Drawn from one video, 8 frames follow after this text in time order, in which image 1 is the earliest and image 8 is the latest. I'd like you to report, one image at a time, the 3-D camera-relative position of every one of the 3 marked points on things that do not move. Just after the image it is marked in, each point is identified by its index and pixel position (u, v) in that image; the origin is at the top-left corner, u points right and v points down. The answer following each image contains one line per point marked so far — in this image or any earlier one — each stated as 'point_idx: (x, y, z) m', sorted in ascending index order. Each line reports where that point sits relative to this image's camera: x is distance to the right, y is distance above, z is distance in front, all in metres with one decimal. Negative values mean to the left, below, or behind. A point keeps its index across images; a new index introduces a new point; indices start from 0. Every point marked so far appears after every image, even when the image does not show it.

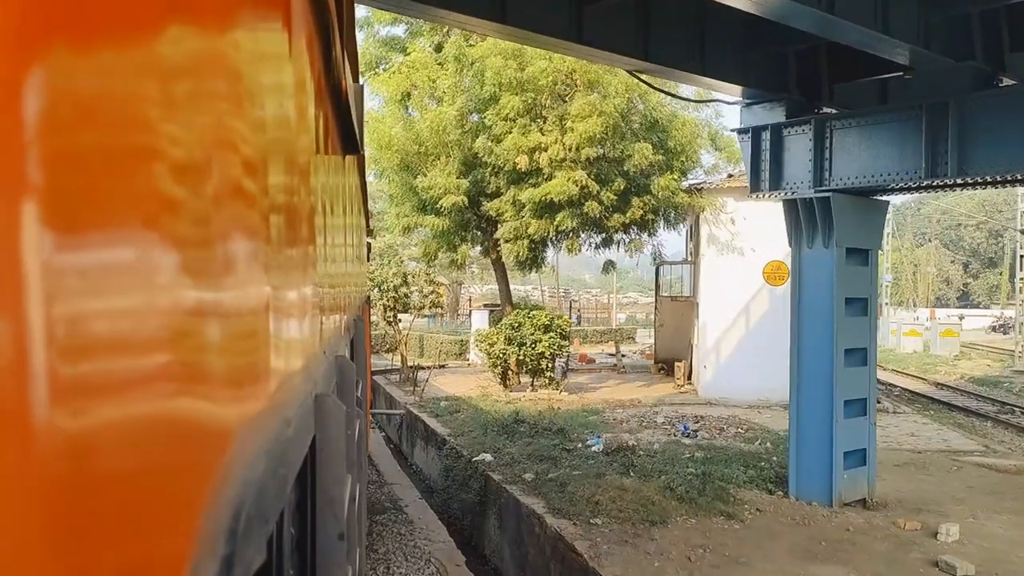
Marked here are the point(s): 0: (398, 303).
0: (-1.8, -0.3, +14.3) m
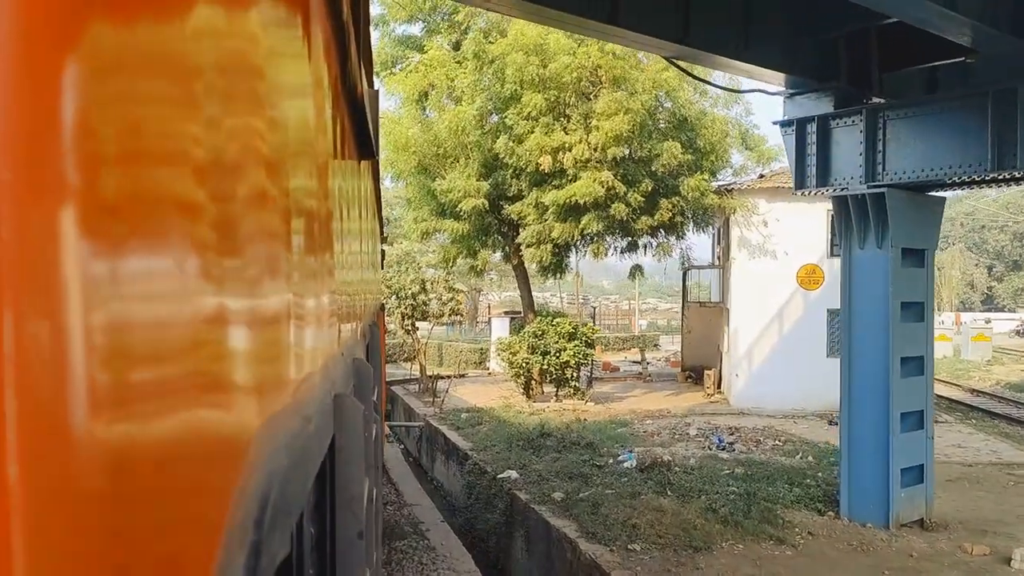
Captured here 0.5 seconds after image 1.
0: (-1.5, -0.4, +14.1) m
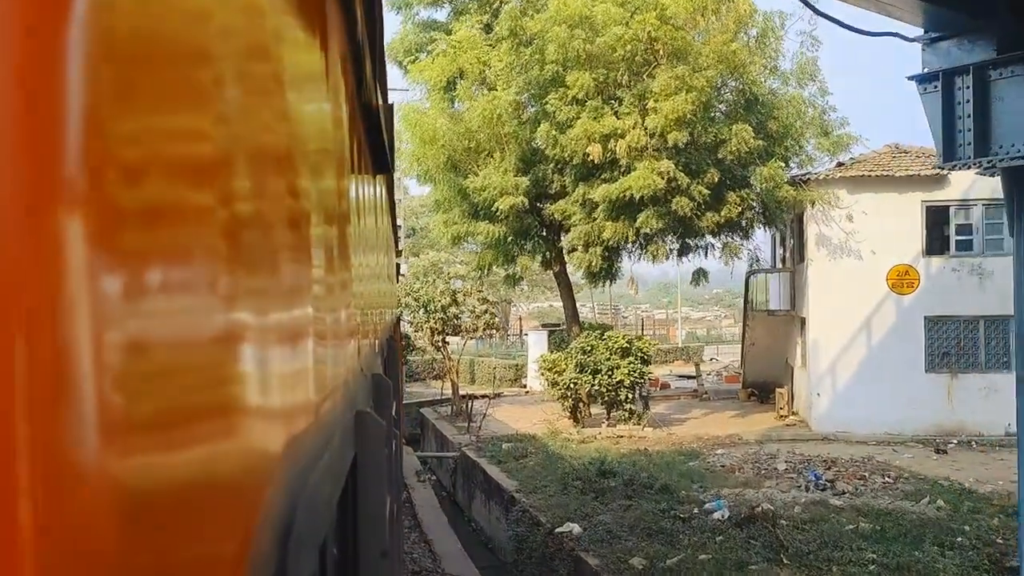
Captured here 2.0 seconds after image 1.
0: (-1.0, -0.6, +13.3) m
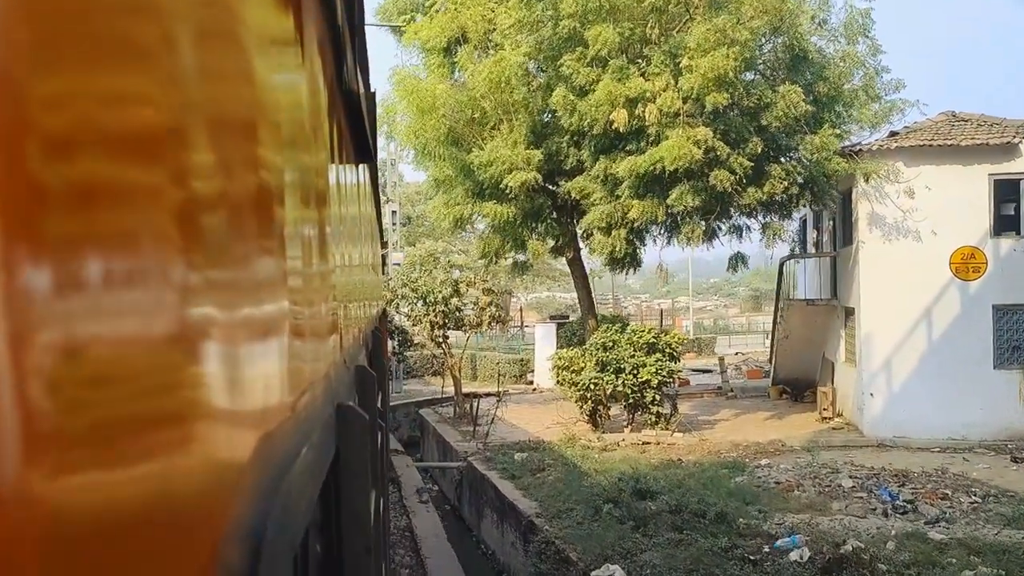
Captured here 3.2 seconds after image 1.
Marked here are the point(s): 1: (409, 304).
0: (-0.9, -0.4, +12.7) m
1: (-1.5, -0.2, +12.9) m
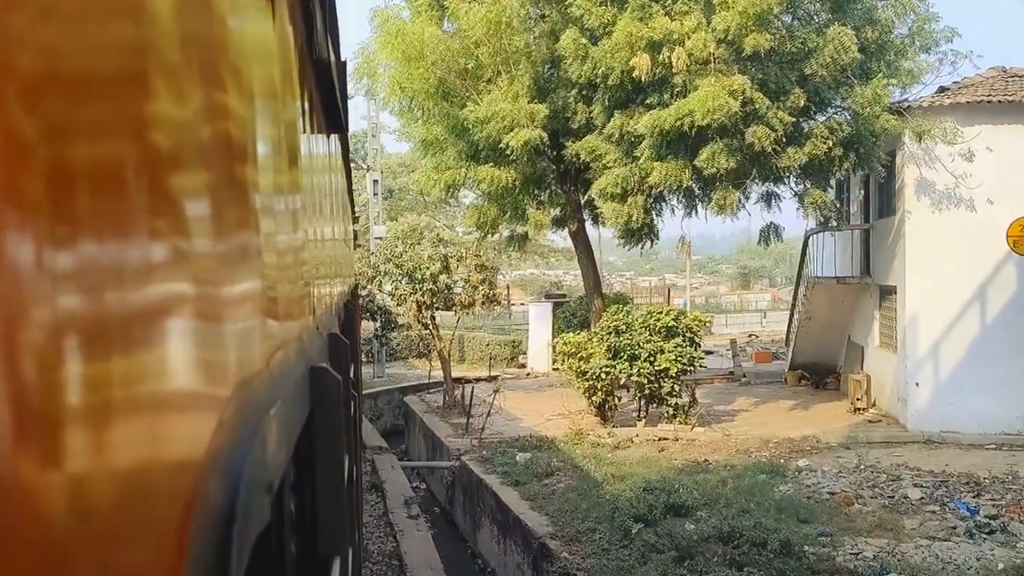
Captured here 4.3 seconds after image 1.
0: (-1.1, -0.1, +12.2) m
1: (-1.7, +0.1, +12.3) m
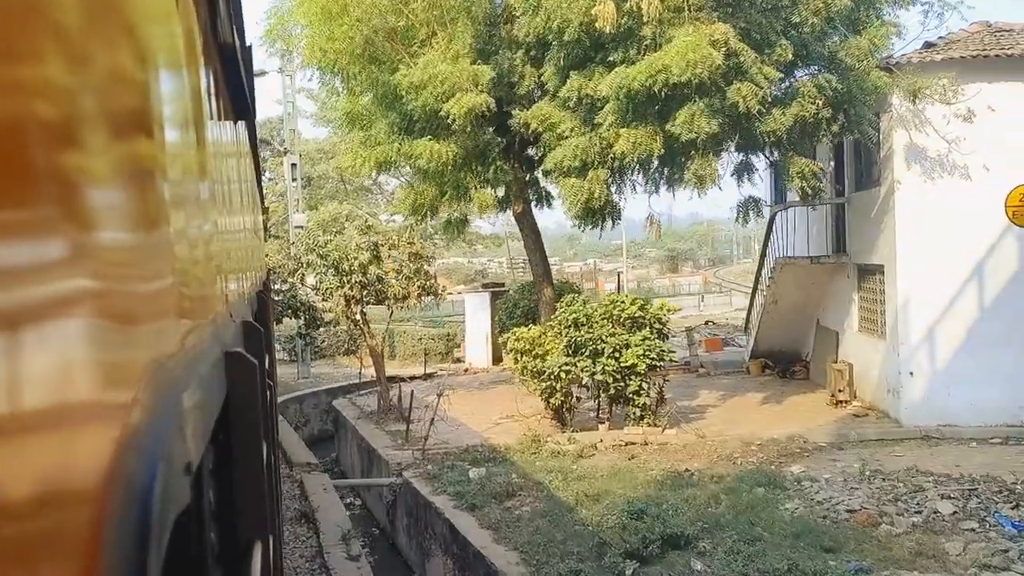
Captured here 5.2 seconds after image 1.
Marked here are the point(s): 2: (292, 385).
0: (-2.0, 0.0, +11.5) m
1: (-2.6, +0.2, +11.5) m
2: (-3.9, -1.8, +15.8) m
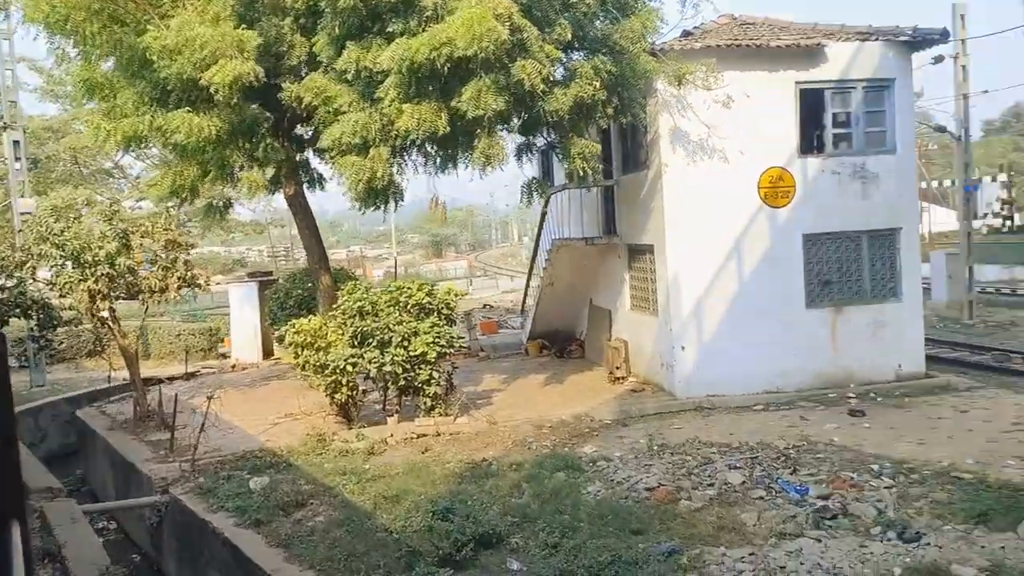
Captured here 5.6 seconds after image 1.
0: (-4.9, +0.1, +10.4) m
1: (-5.5, +0.3, +10.2) m
2: (-7.8, -1.7, +14.0) m
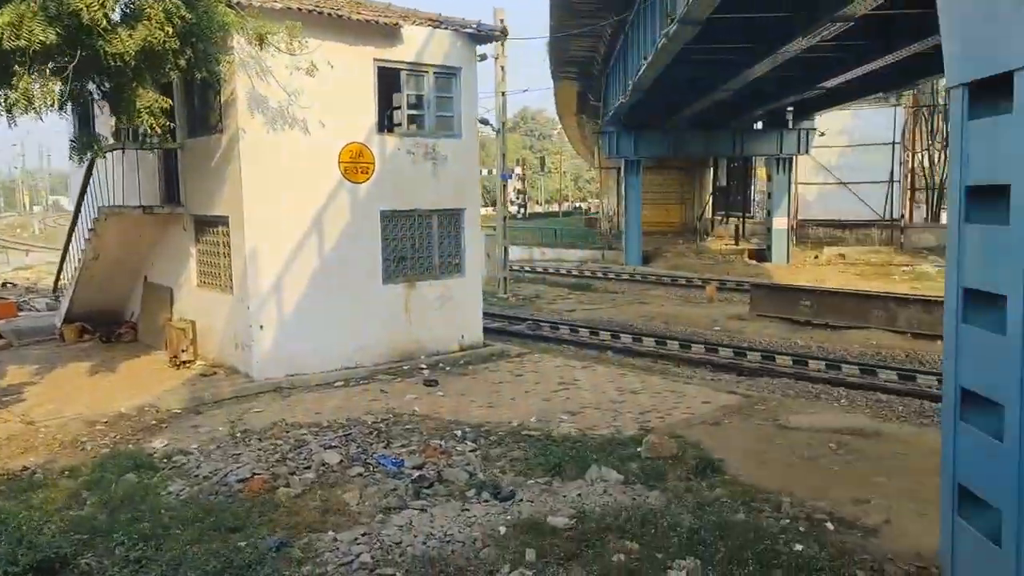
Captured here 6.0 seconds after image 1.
0: (-9.1, +0.3, +6.6) m
1: (-9.6, +0.4, +6.2) m
2: (-13.4, -1.5, +8.5) m
